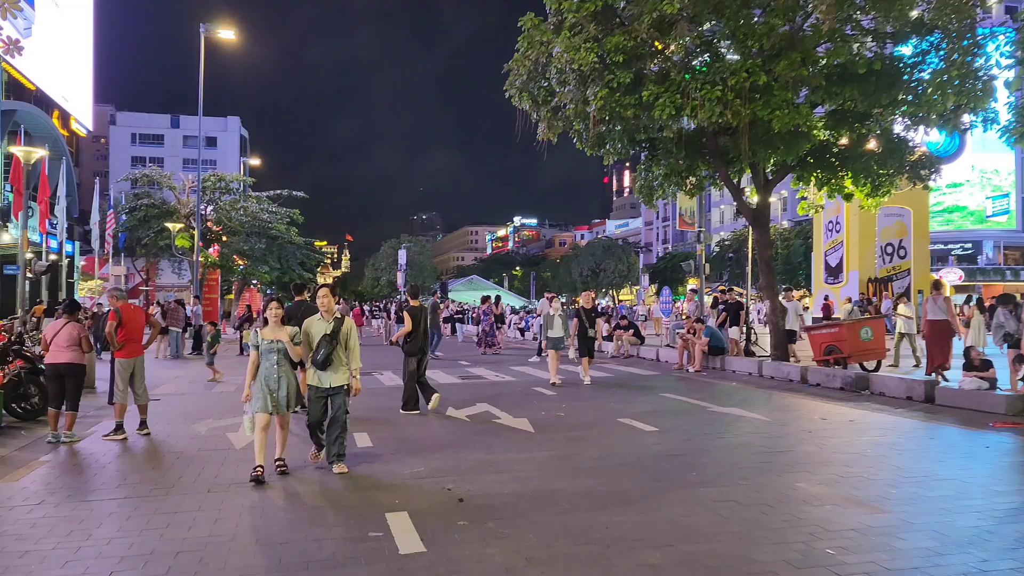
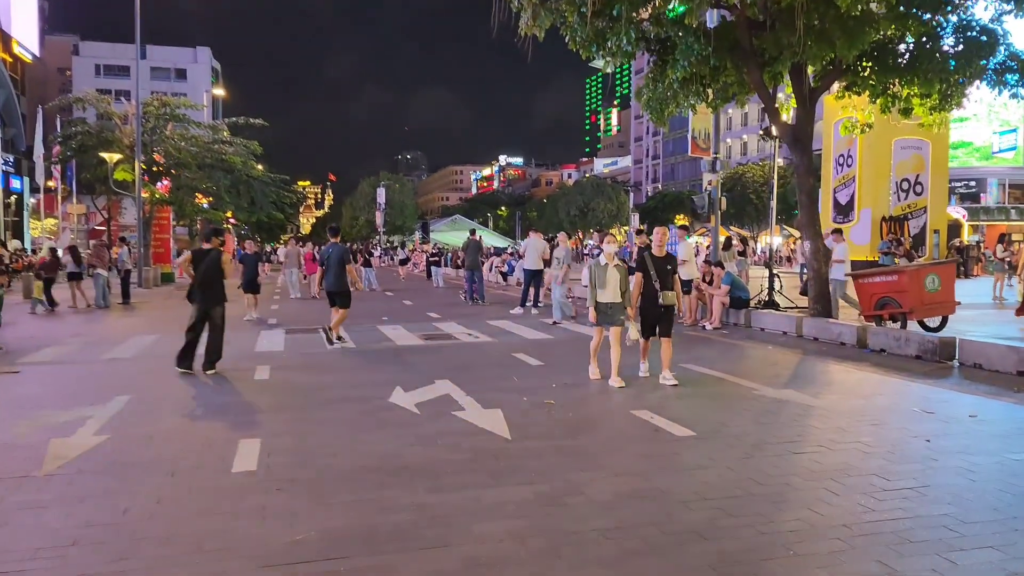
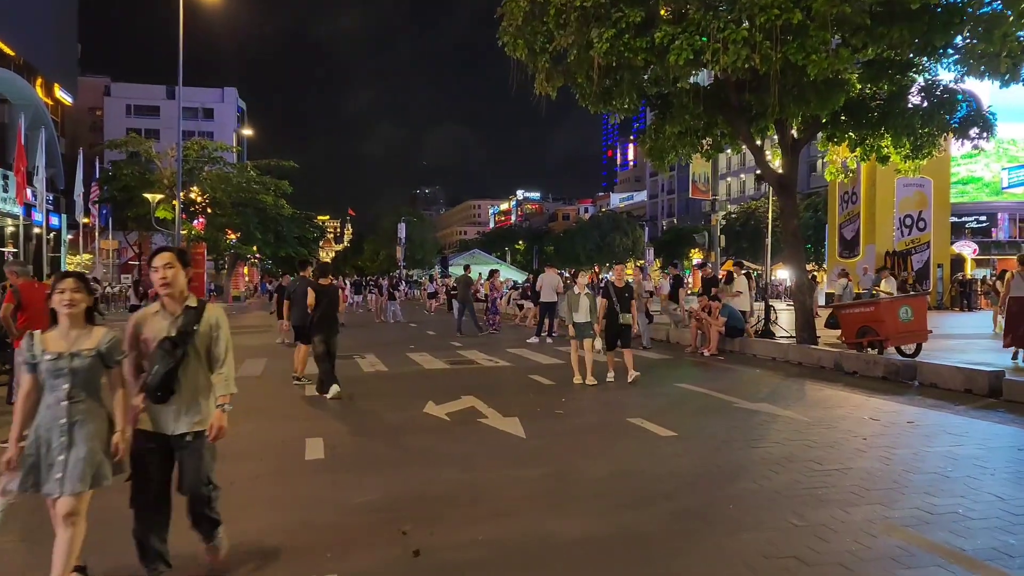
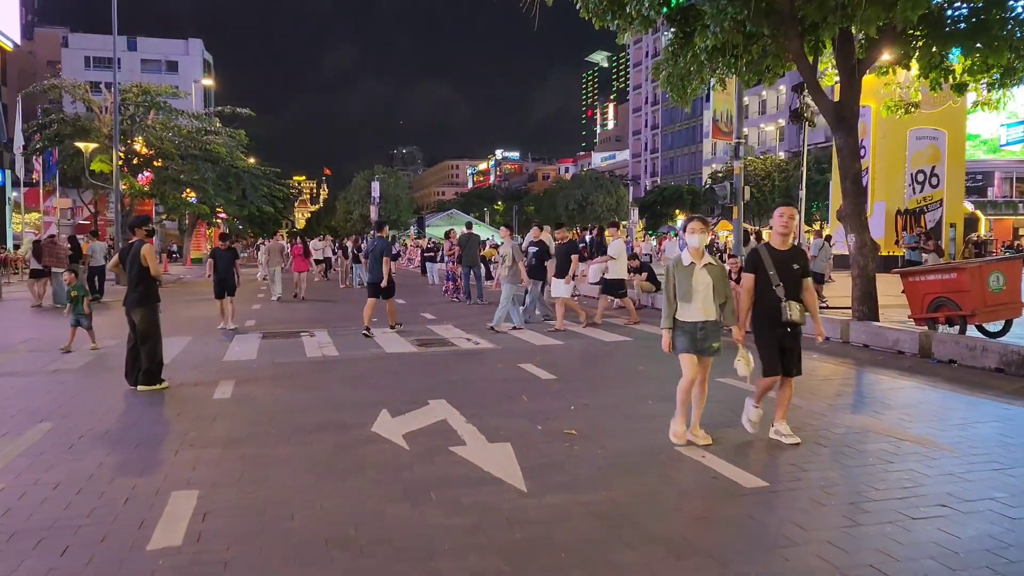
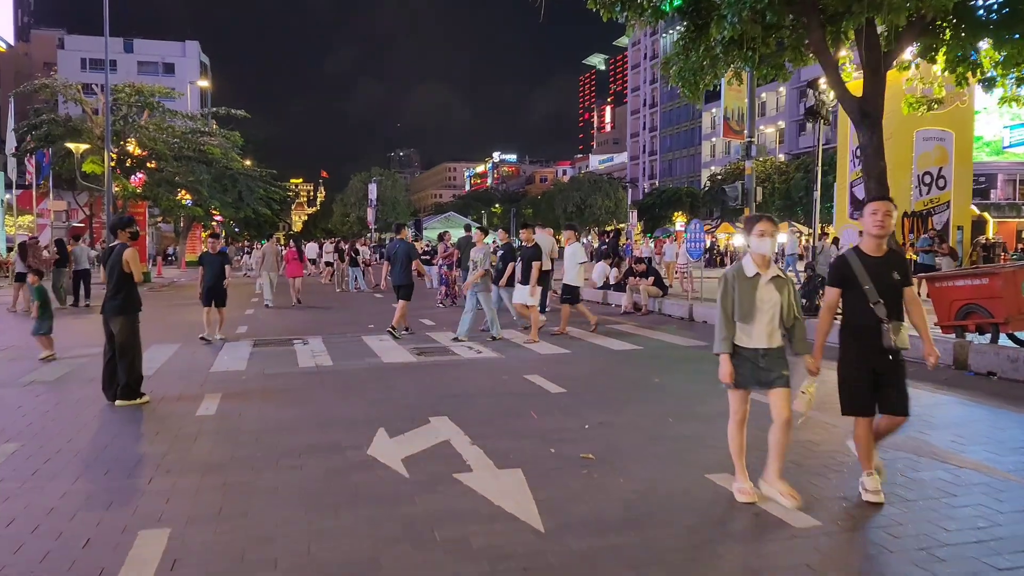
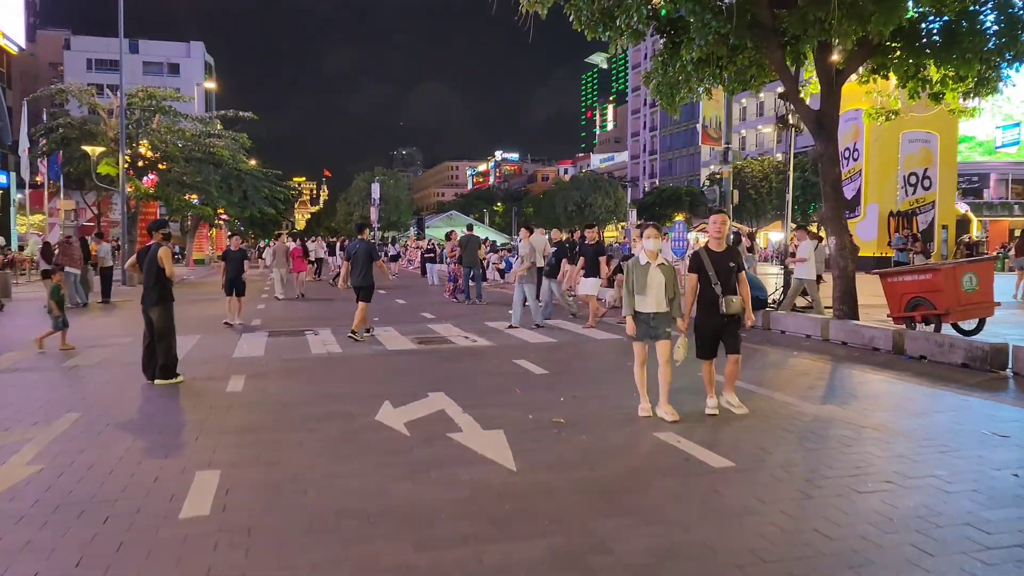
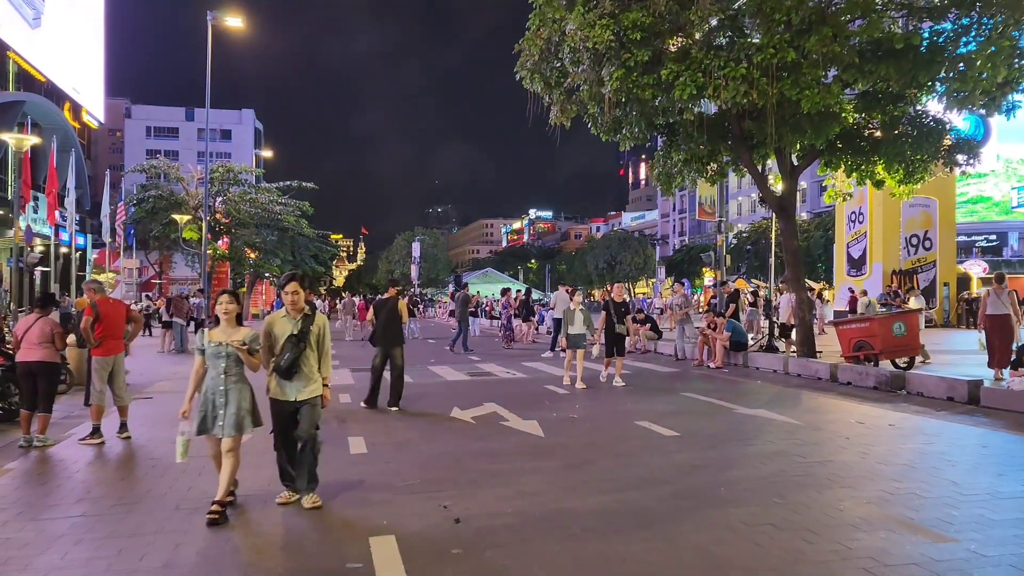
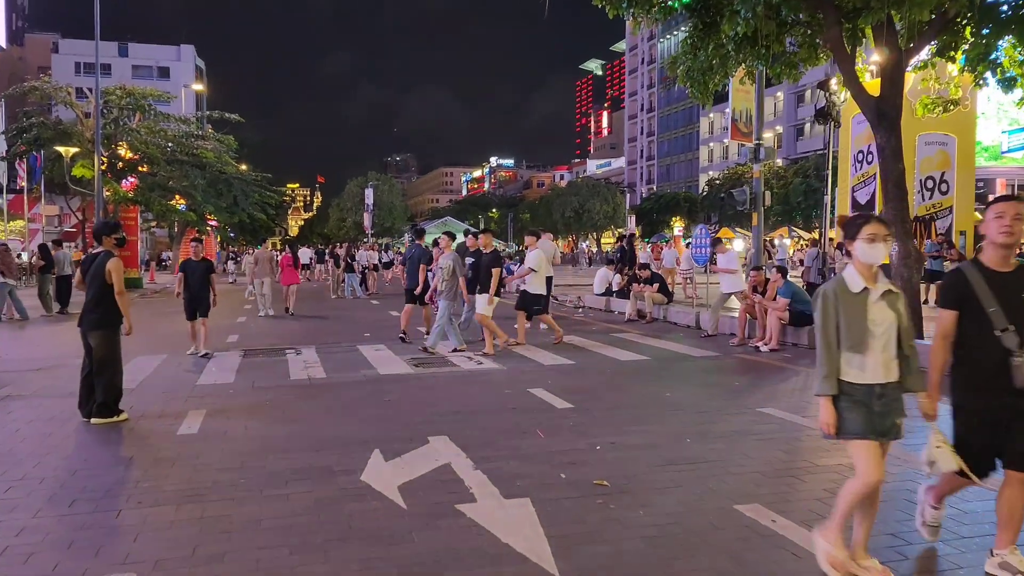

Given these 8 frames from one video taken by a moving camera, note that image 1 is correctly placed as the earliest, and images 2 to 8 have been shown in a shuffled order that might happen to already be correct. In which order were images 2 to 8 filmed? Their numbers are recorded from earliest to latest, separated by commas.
7, 3, 2, 6, 4, 5, 8
